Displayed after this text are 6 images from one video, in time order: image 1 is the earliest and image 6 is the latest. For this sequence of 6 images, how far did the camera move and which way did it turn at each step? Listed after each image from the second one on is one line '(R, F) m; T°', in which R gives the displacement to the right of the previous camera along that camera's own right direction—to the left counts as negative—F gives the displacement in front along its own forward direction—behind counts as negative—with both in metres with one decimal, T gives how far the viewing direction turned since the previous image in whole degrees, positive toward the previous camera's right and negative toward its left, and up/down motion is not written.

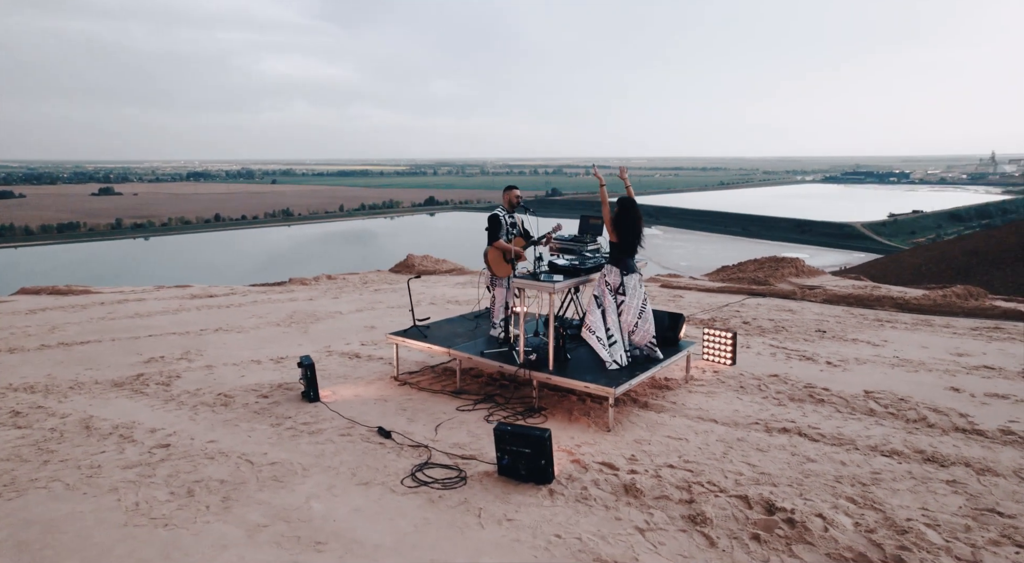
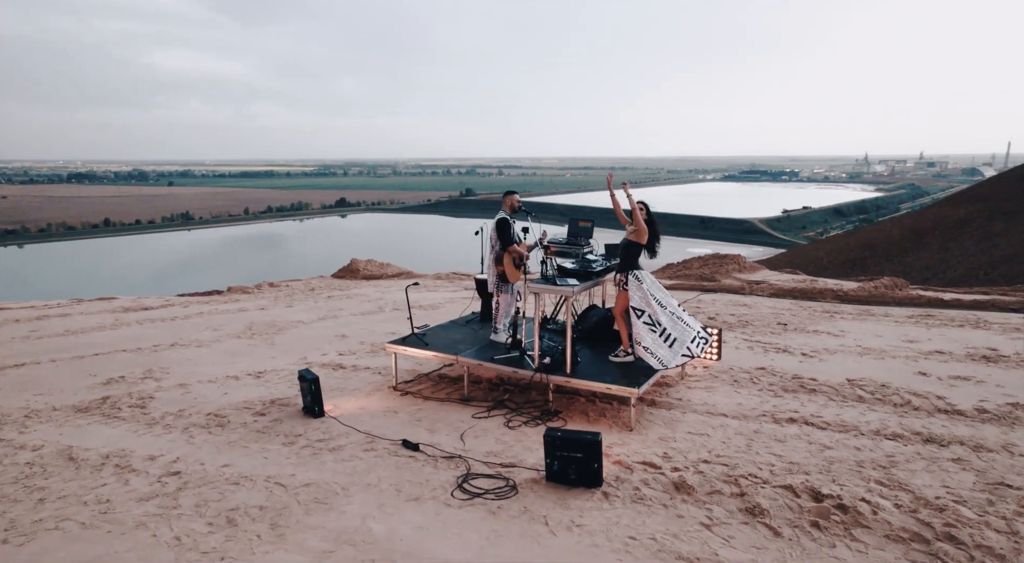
(-0.9, +0.1) m; +7°
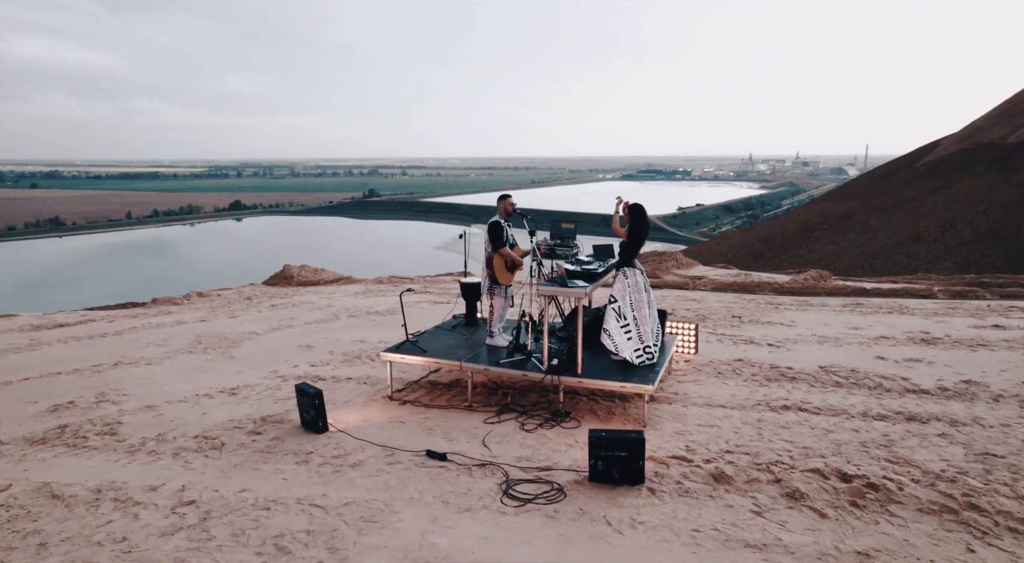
(-0.9, +0.1) m; +8°
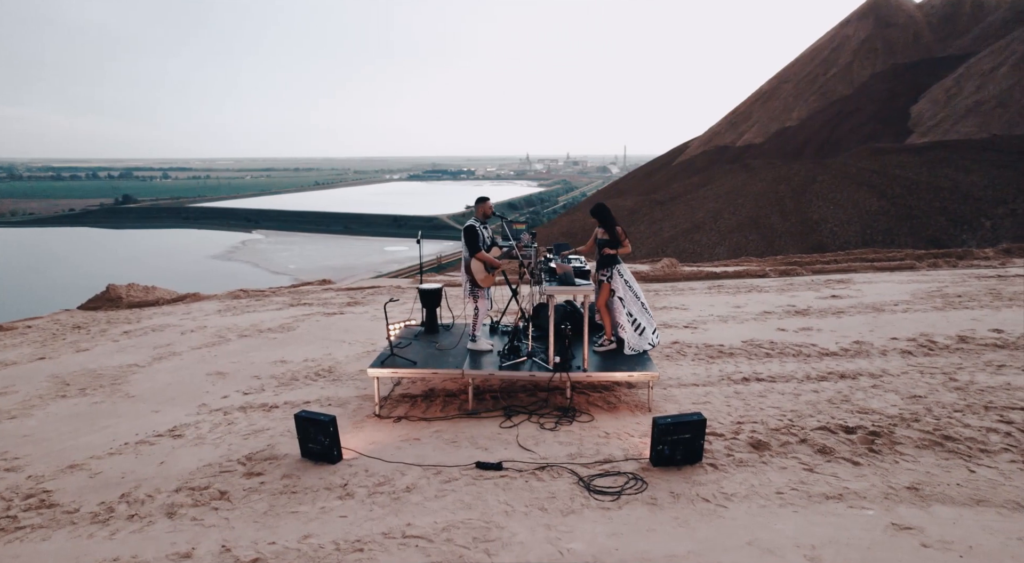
(-1.9, +0.3) m; +18°
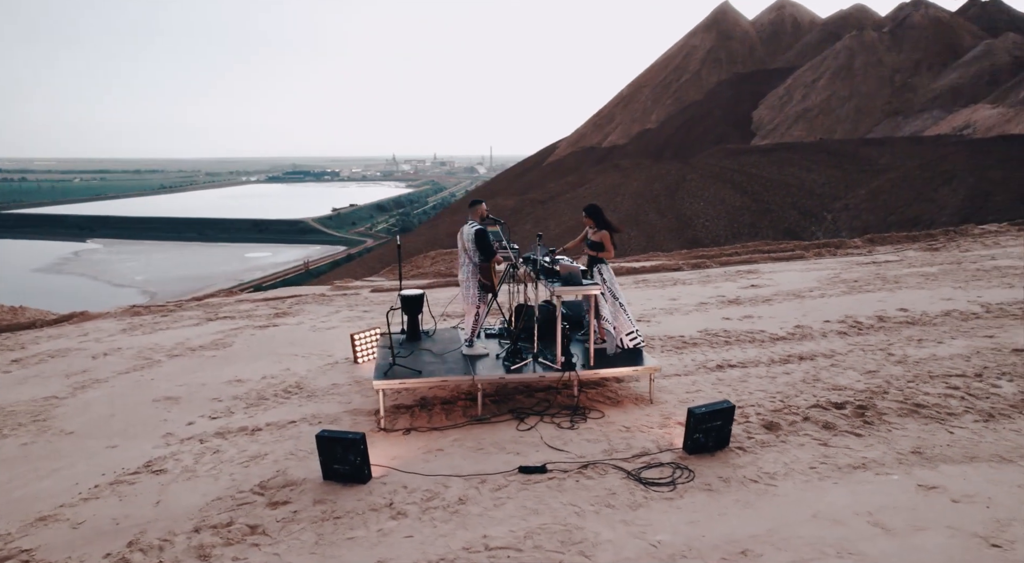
(-1.2, +0.1) m; +11°
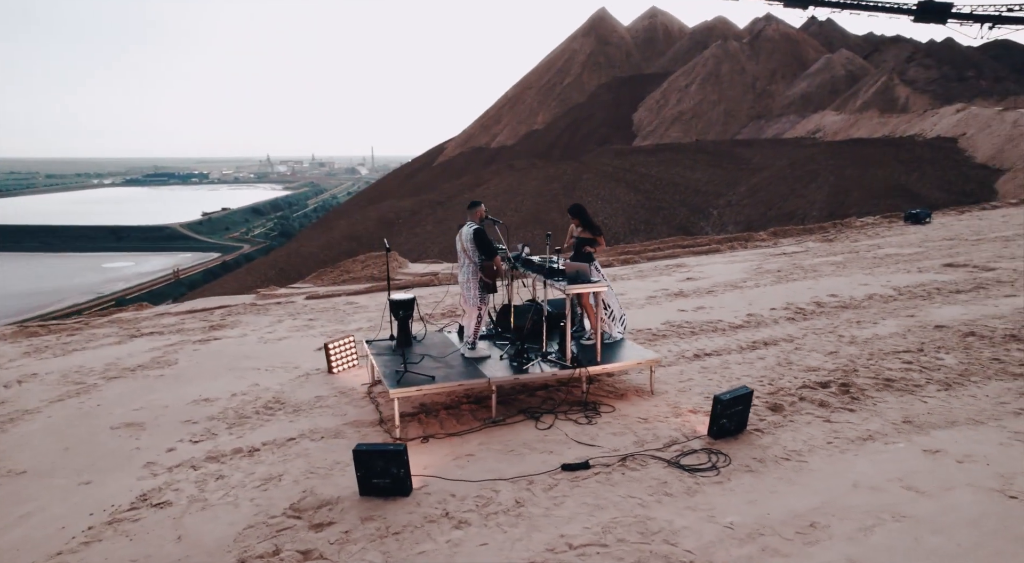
(-1.1, +0.1) m; +10°
